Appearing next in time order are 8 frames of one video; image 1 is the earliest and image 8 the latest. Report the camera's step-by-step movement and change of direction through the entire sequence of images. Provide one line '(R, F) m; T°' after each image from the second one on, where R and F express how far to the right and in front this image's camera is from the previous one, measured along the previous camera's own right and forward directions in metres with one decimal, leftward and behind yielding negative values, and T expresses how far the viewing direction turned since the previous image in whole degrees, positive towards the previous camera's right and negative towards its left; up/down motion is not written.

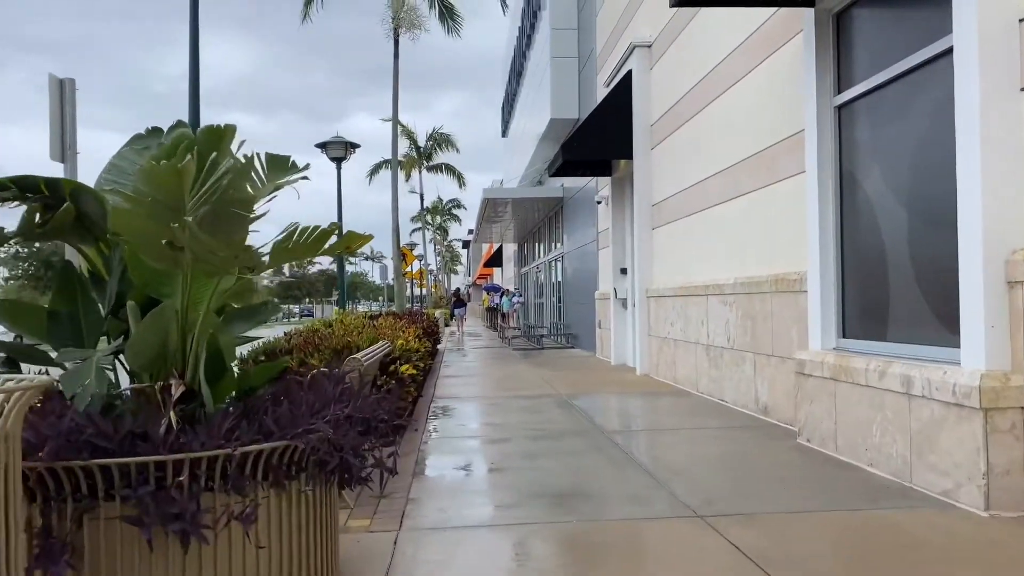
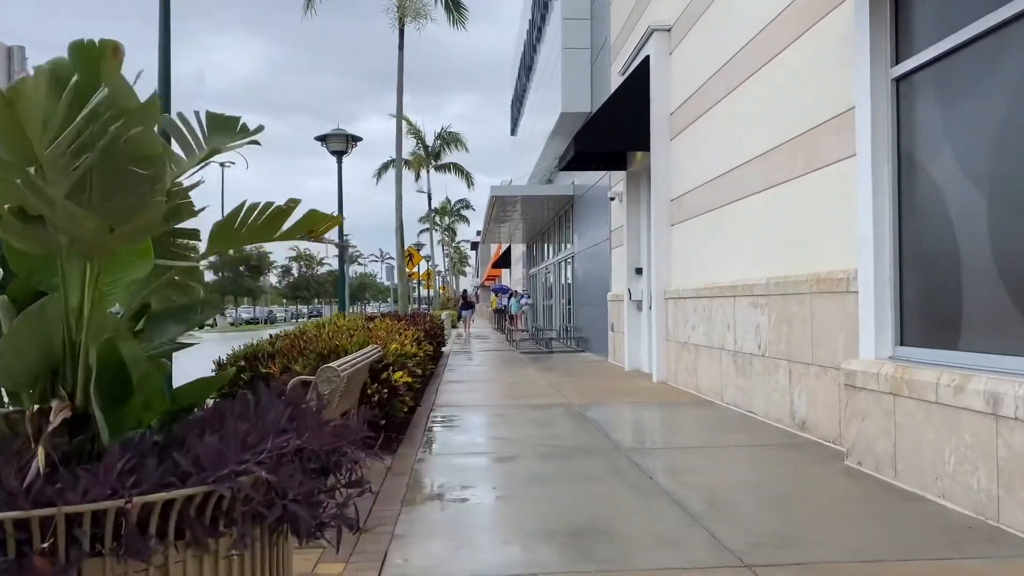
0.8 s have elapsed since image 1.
(0.0, +0.8) m; -1°
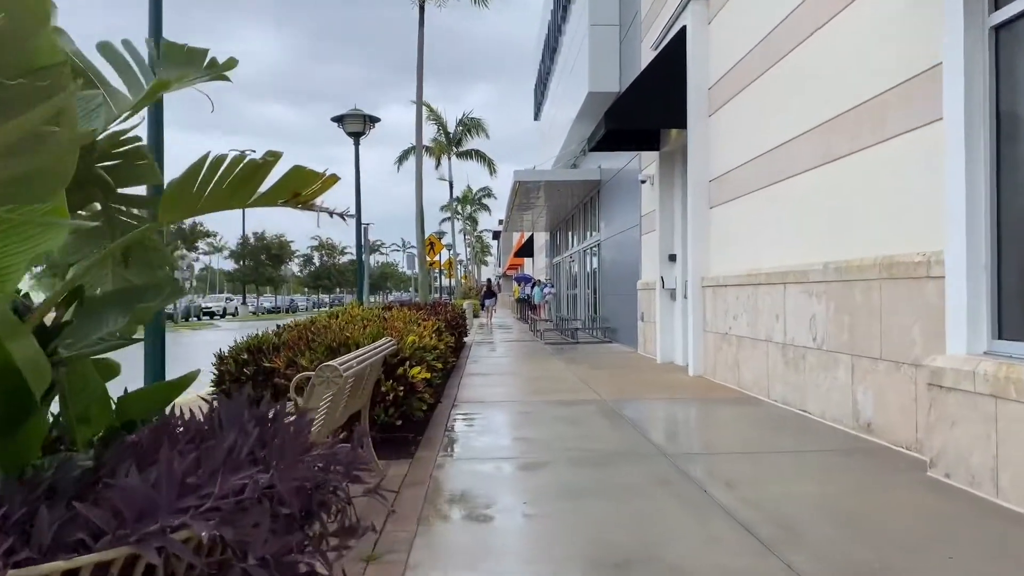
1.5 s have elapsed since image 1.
(-0.1, +0.7) m; -2°
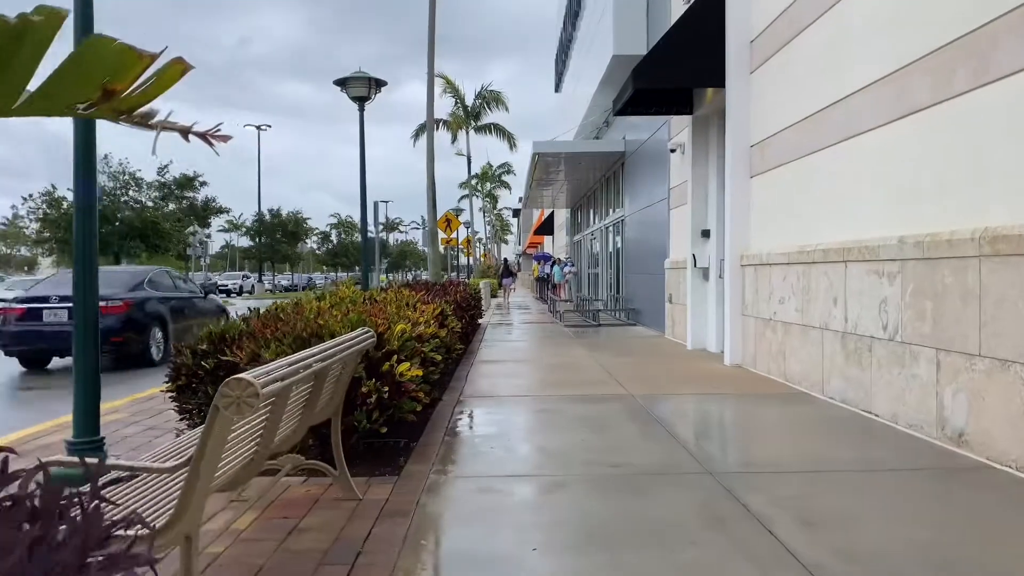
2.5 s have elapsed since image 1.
(+0.1, +1.2) m; -1°
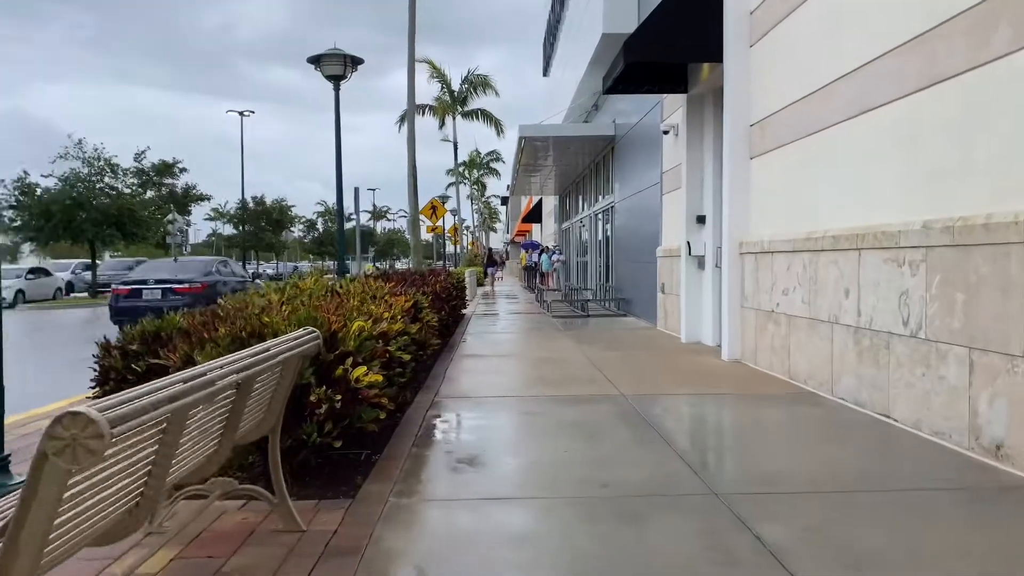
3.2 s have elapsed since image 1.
(+0.1, +0.7) m; +1°
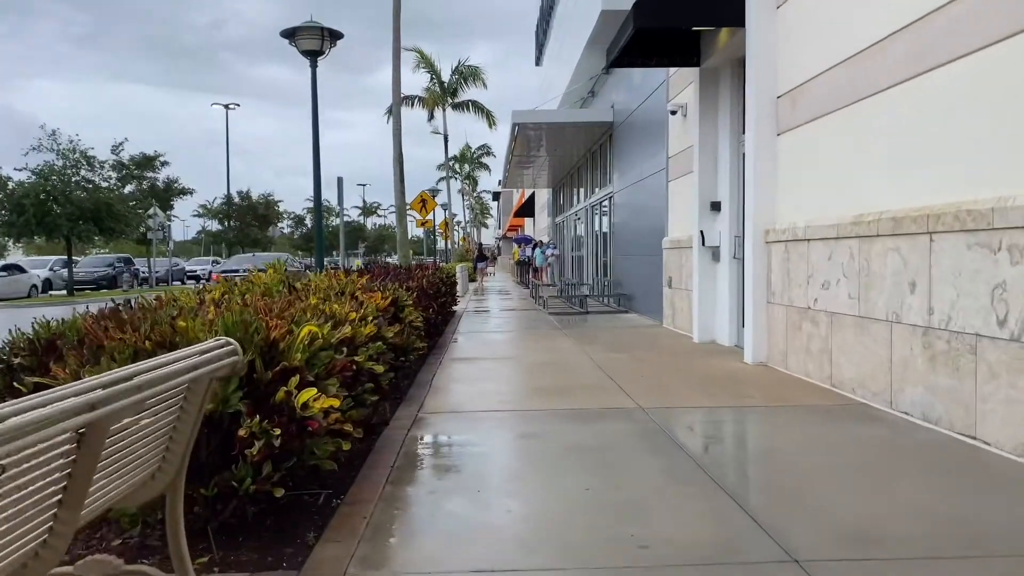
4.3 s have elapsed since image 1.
(0.0, +1.1) m; +1°
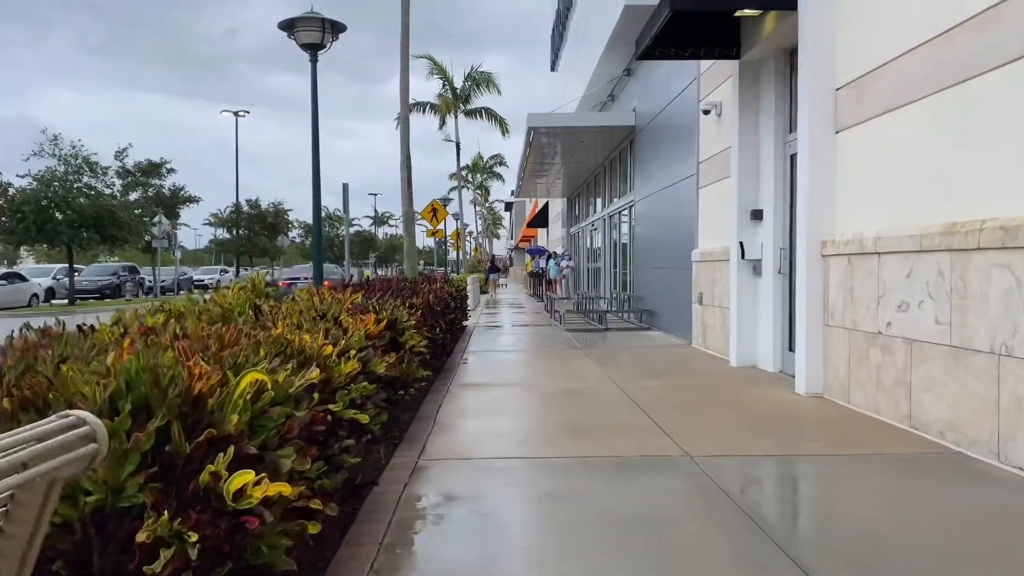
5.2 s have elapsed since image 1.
(-0.1, +1.0) m; -1°
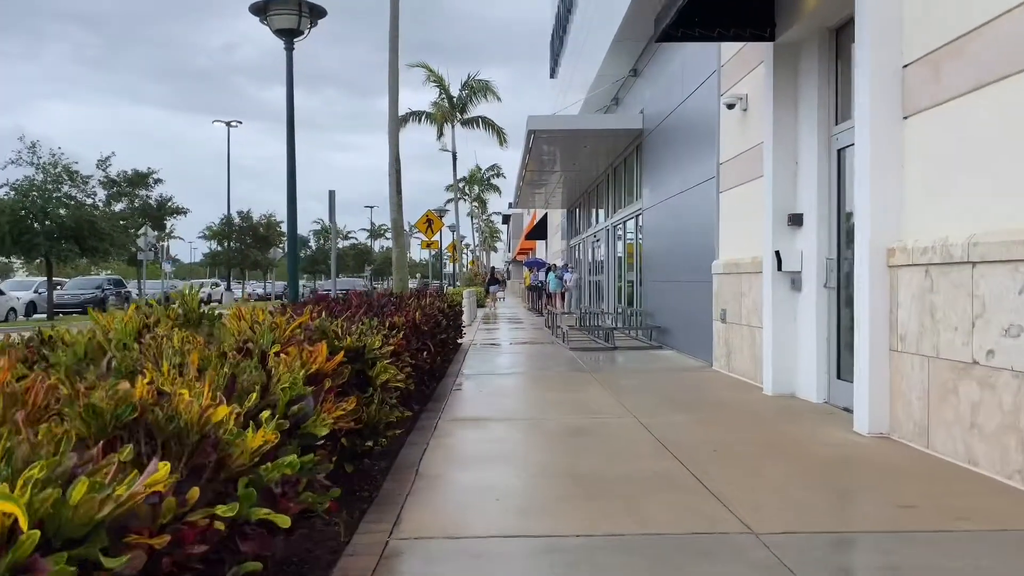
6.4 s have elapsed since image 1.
(0.0, +1.3) m; 0°
